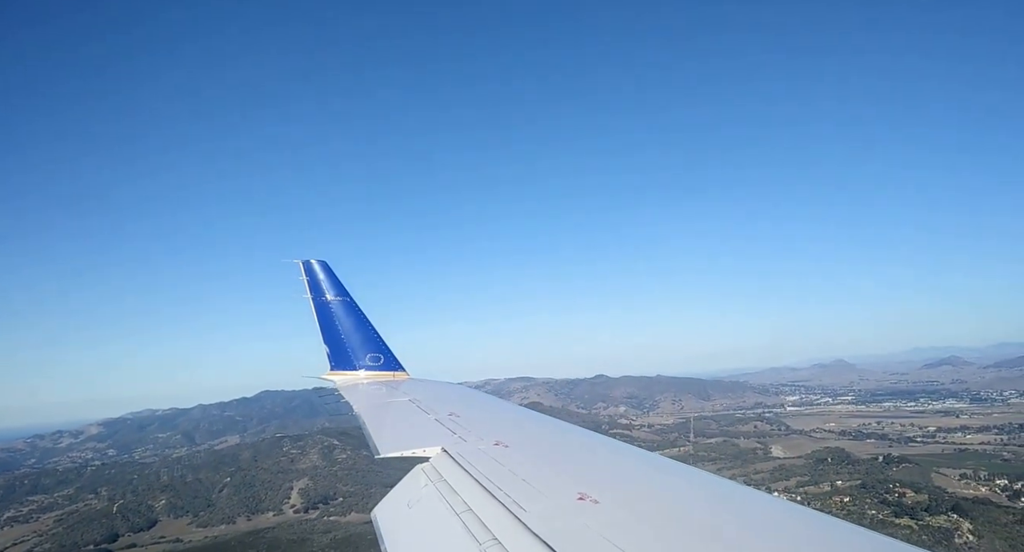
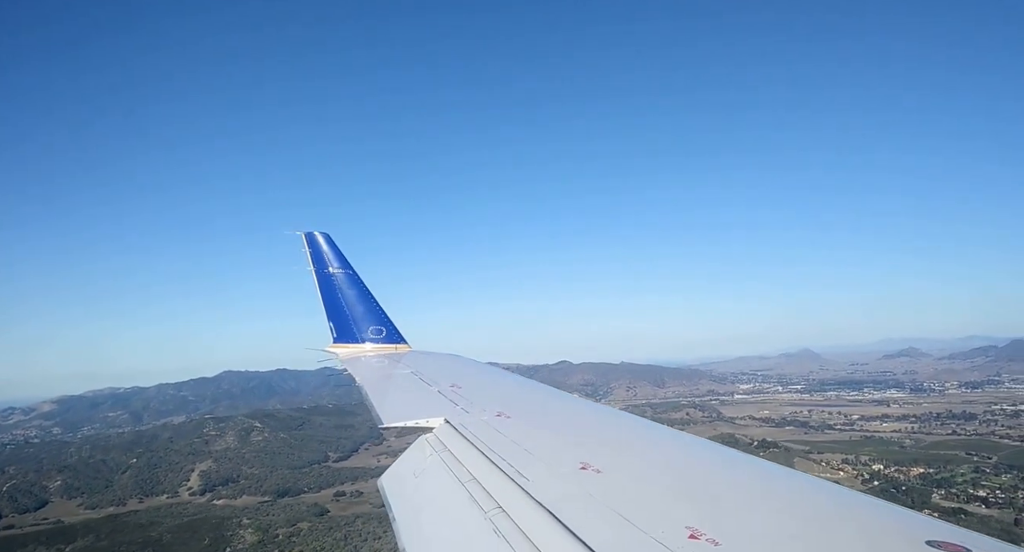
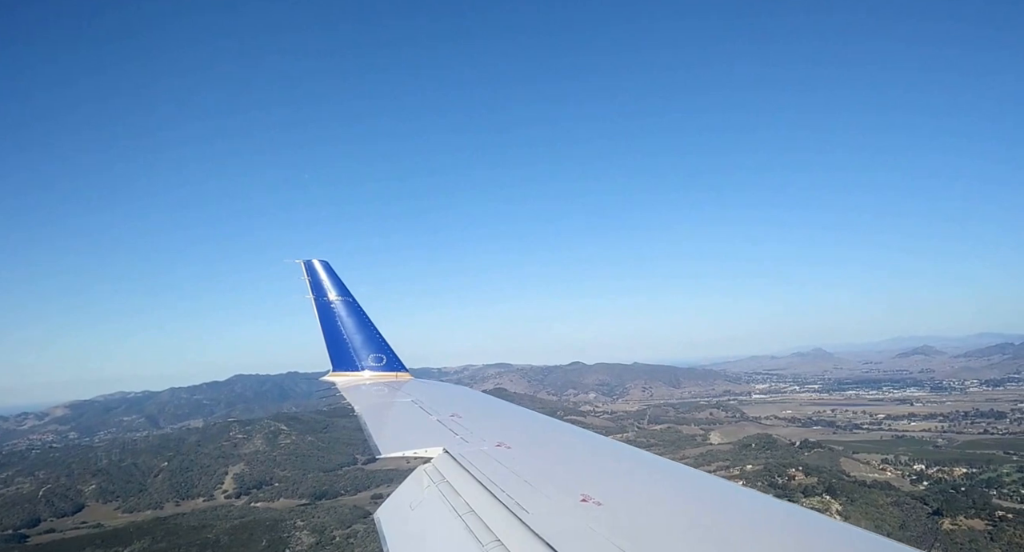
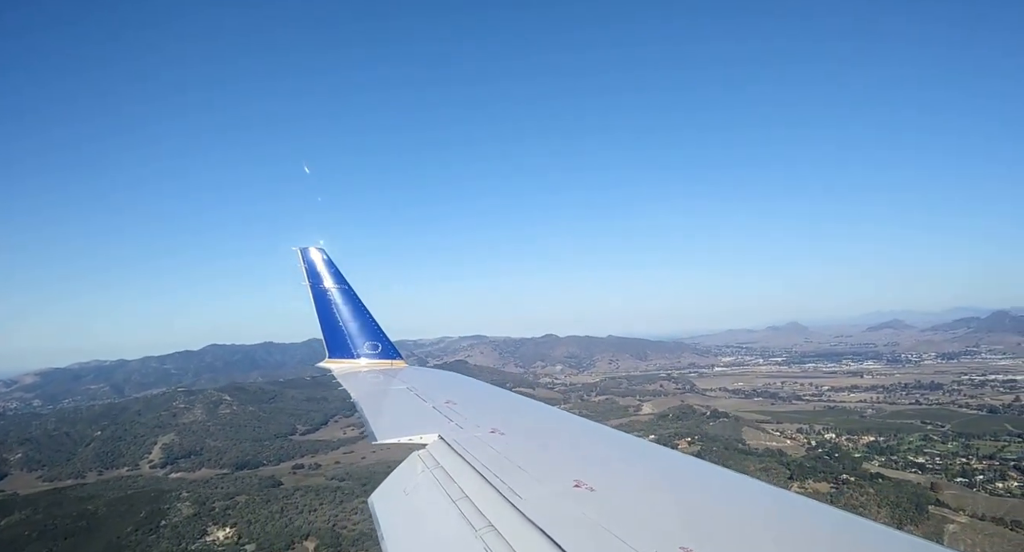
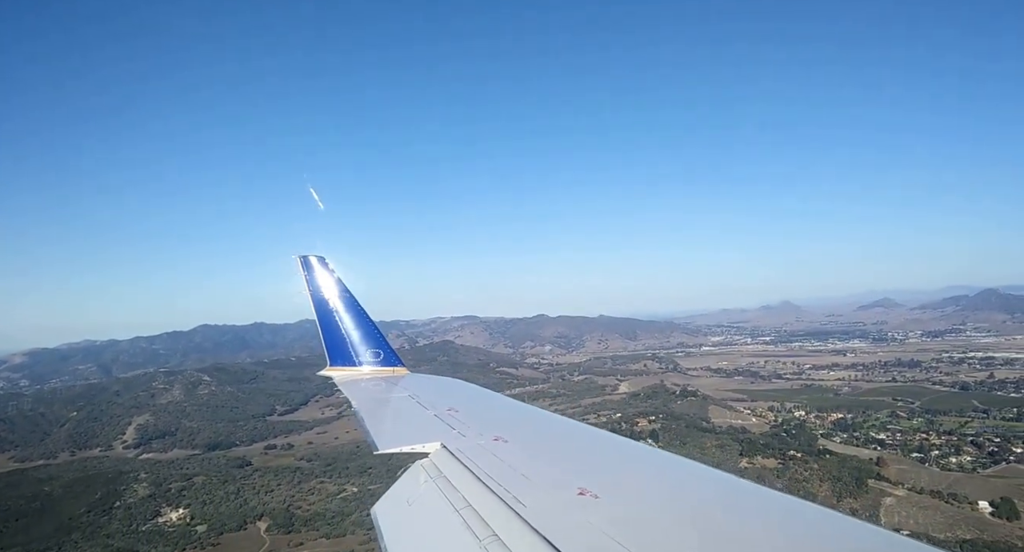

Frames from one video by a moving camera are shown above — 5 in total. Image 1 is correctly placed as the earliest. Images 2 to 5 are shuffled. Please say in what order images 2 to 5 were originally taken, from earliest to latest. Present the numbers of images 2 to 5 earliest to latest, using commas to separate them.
3, 2, 4, 5
